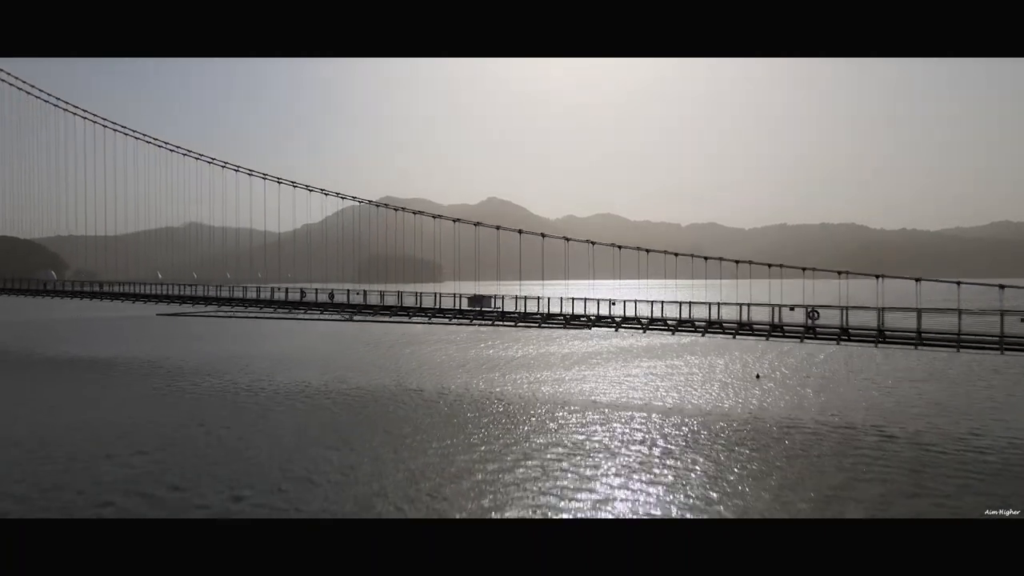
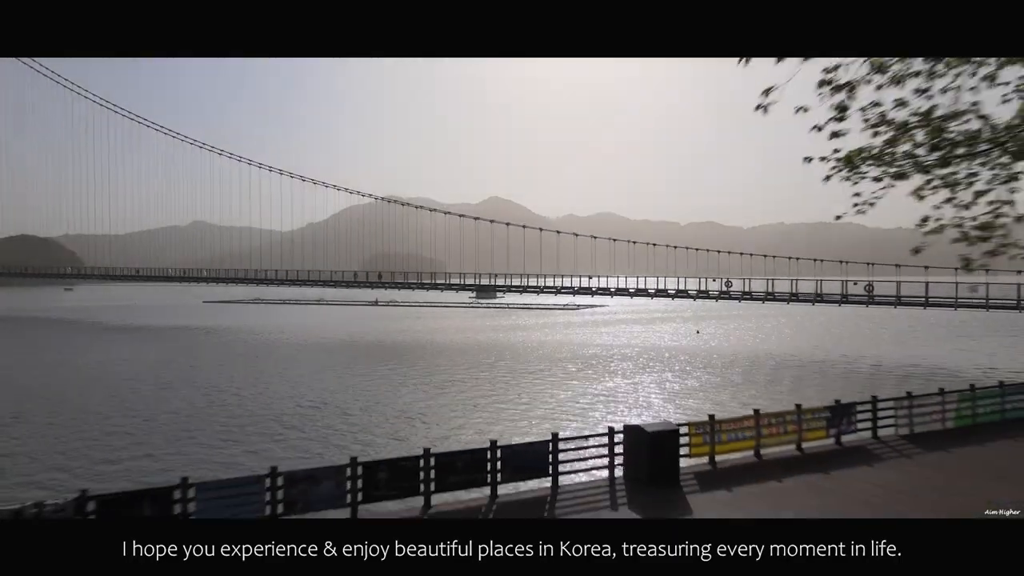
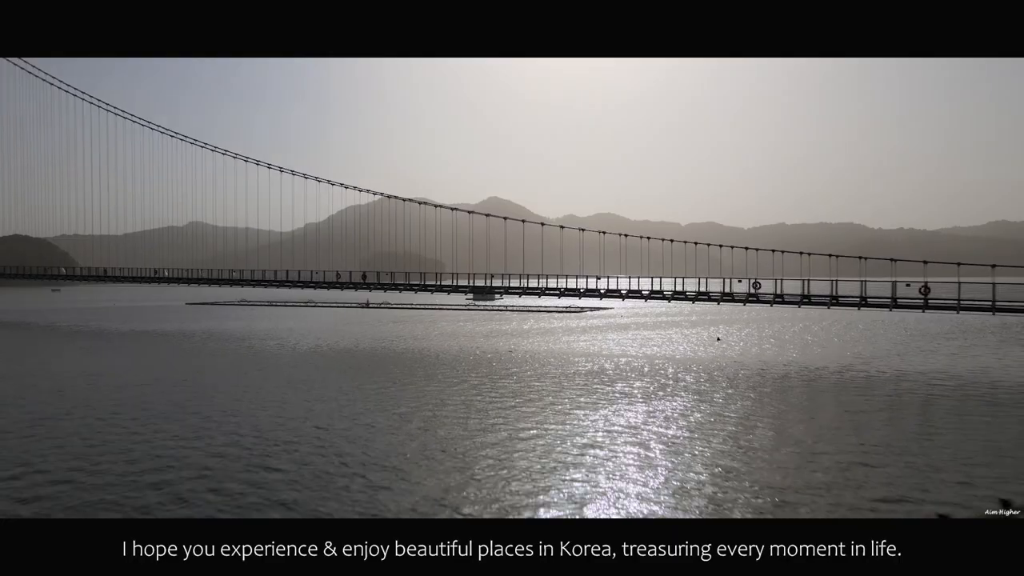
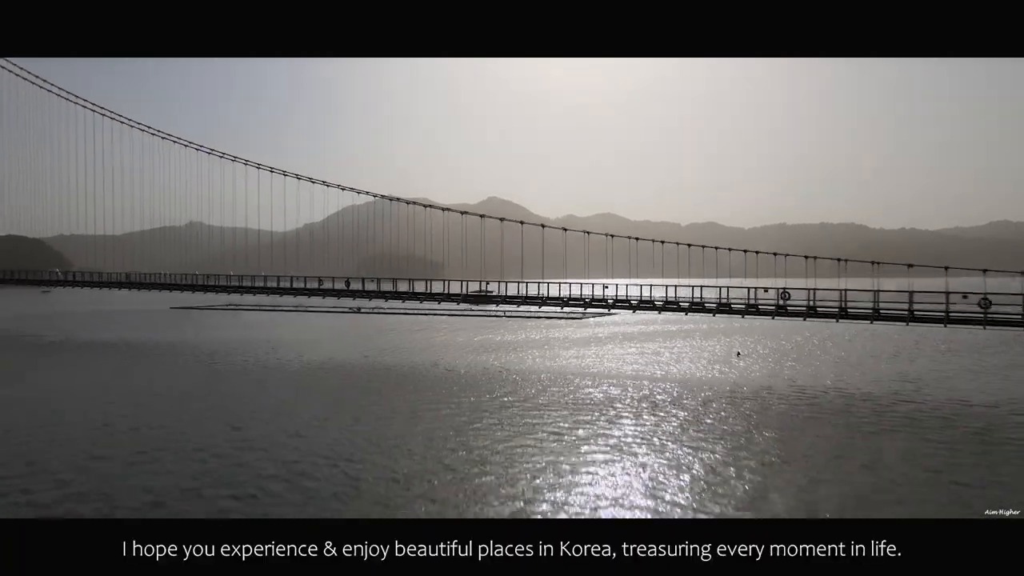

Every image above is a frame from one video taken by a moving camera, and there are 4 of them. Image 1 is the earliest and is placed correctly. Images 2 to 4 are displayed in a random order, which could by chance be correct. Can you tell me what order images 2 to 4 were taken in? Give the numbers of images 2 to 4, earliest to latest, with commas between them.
4, 3, 2
